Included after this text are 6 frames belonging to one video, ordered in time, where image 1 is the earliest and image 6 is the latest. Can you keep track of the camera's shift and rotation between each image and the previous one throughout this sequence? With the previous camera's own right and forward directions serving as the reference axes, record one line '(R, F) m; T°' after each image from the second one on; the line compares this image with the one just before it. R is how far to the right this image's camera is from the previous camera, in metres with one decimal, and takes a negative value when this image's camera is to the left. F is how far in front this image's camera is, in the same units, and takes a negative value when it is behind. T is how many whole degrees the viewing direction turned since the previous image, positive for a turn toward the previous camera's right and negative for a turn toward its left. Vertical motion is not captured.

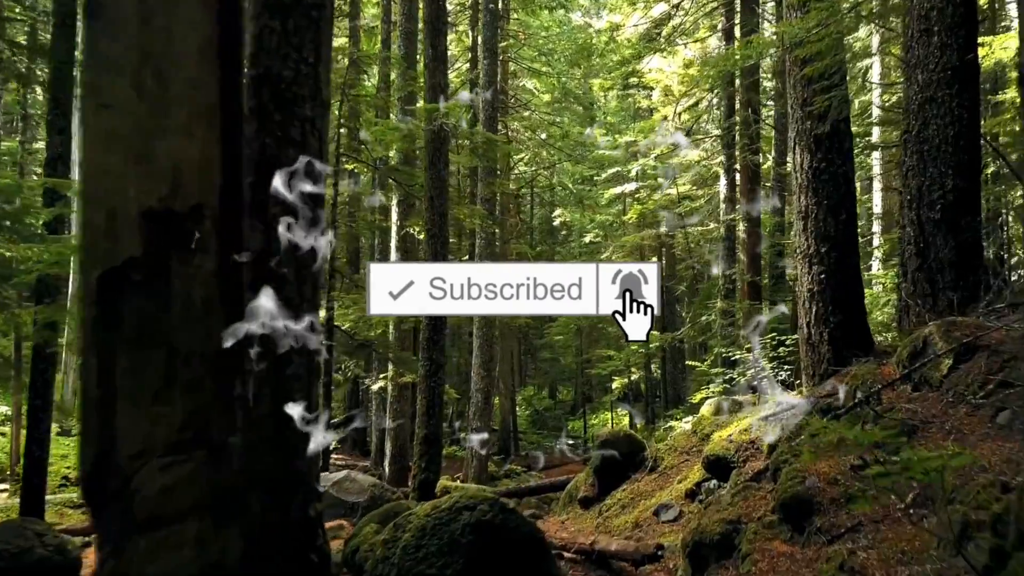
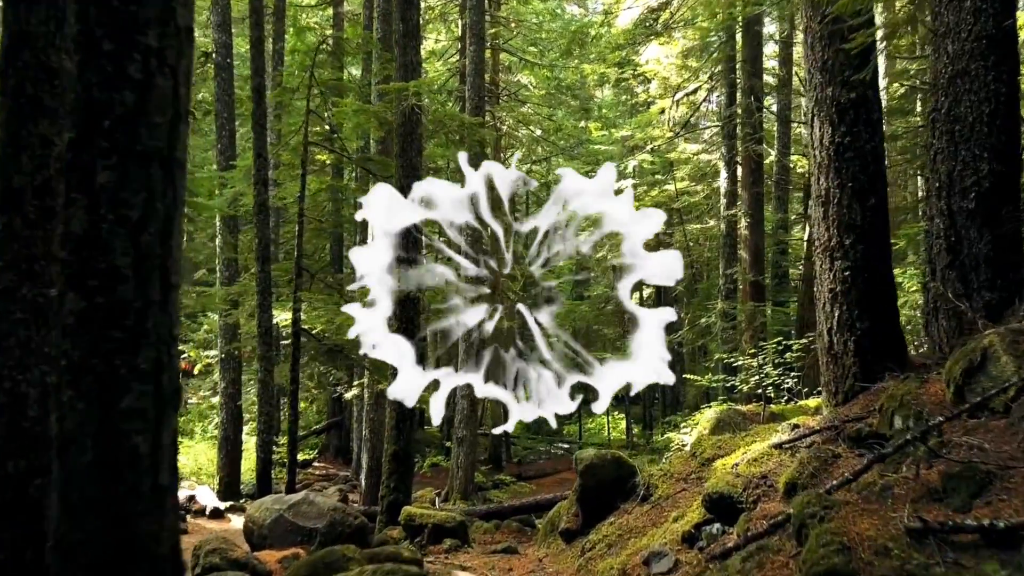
(+0.2, +0.8) m; 0°
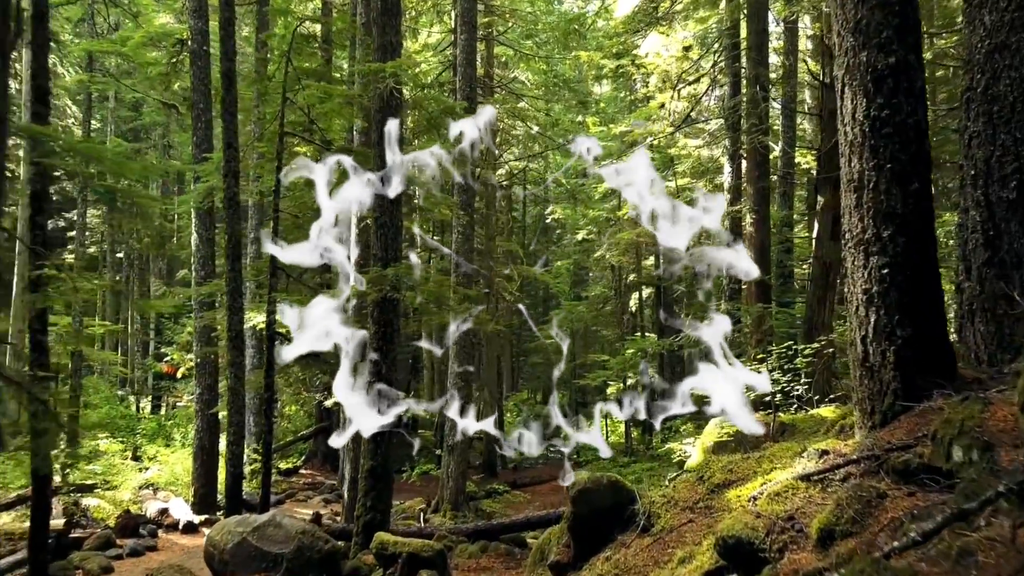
(+0.1, +0.6) m; 0°
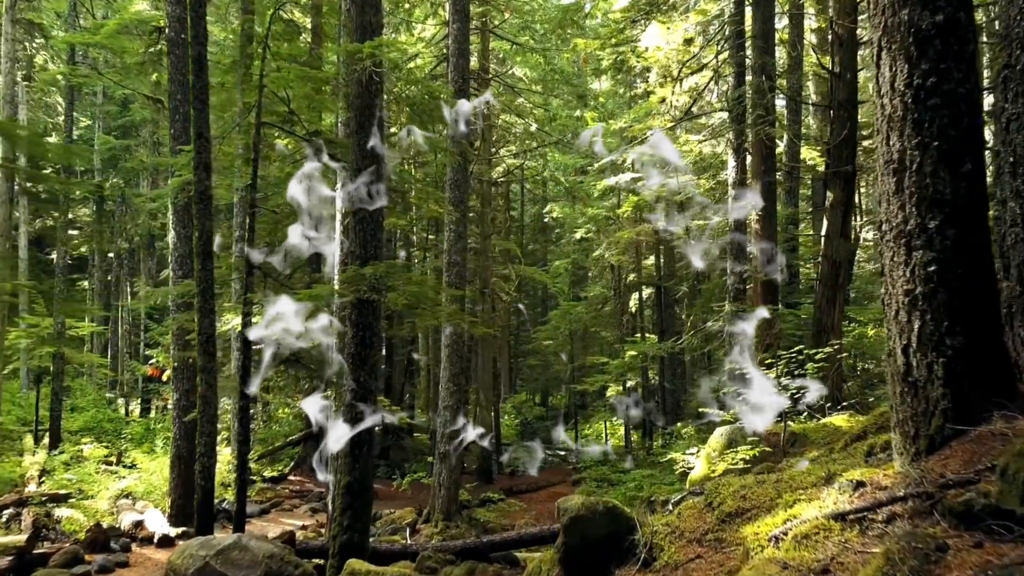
(+0.1, +0.5) m; 0°
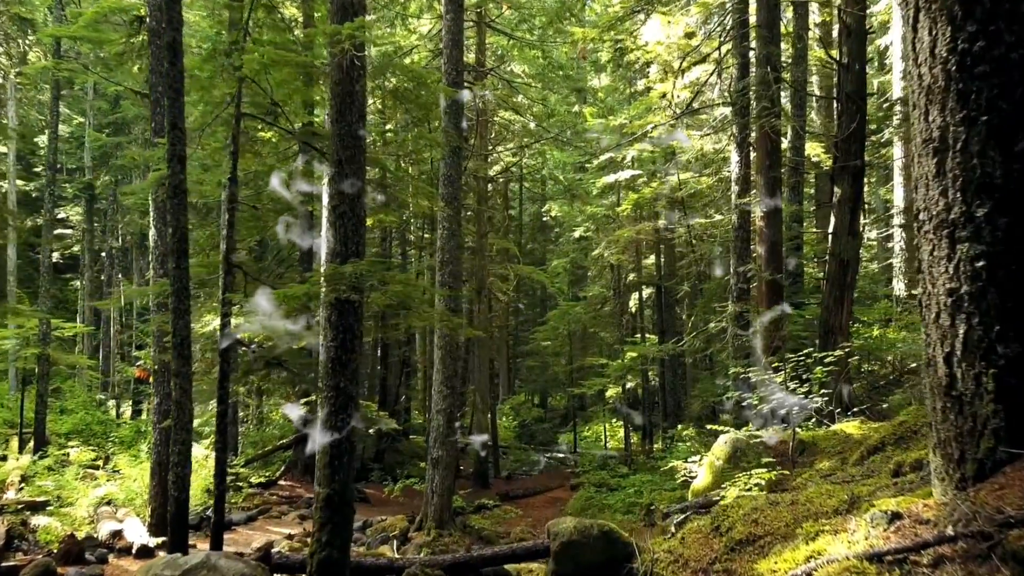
(+0.1, +0.4) m; 0°
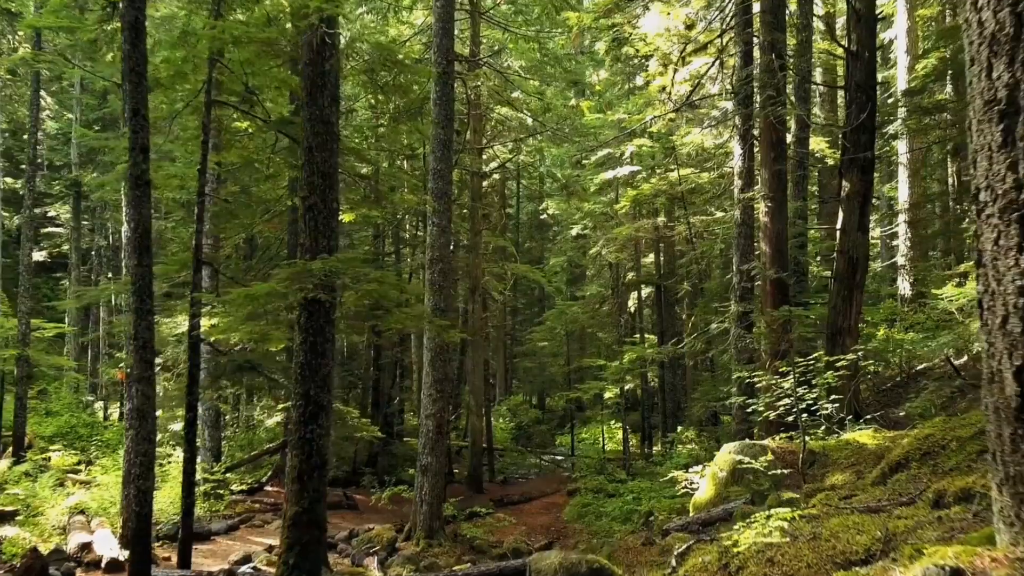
(+0.1, +0.5) m; 0°
